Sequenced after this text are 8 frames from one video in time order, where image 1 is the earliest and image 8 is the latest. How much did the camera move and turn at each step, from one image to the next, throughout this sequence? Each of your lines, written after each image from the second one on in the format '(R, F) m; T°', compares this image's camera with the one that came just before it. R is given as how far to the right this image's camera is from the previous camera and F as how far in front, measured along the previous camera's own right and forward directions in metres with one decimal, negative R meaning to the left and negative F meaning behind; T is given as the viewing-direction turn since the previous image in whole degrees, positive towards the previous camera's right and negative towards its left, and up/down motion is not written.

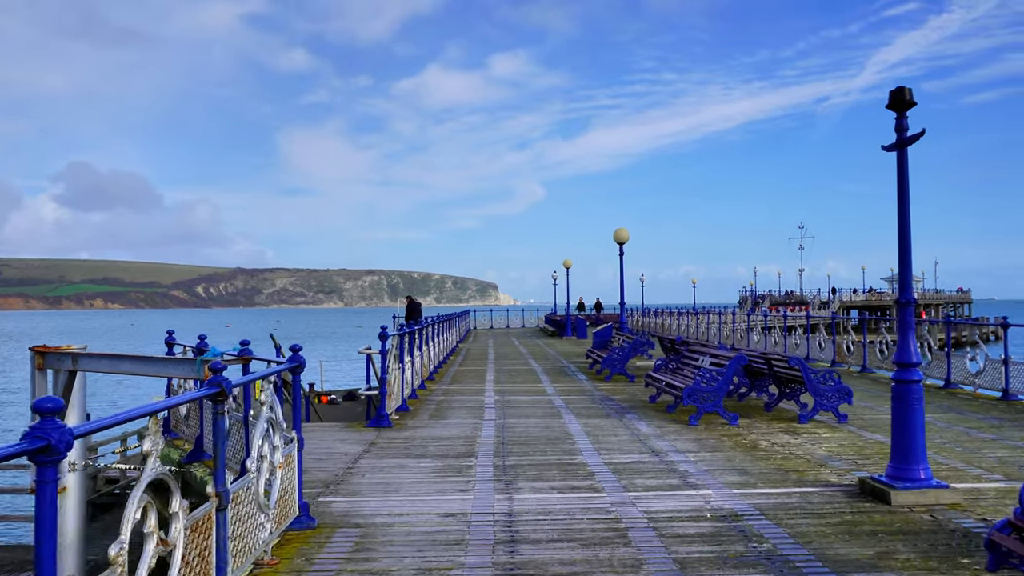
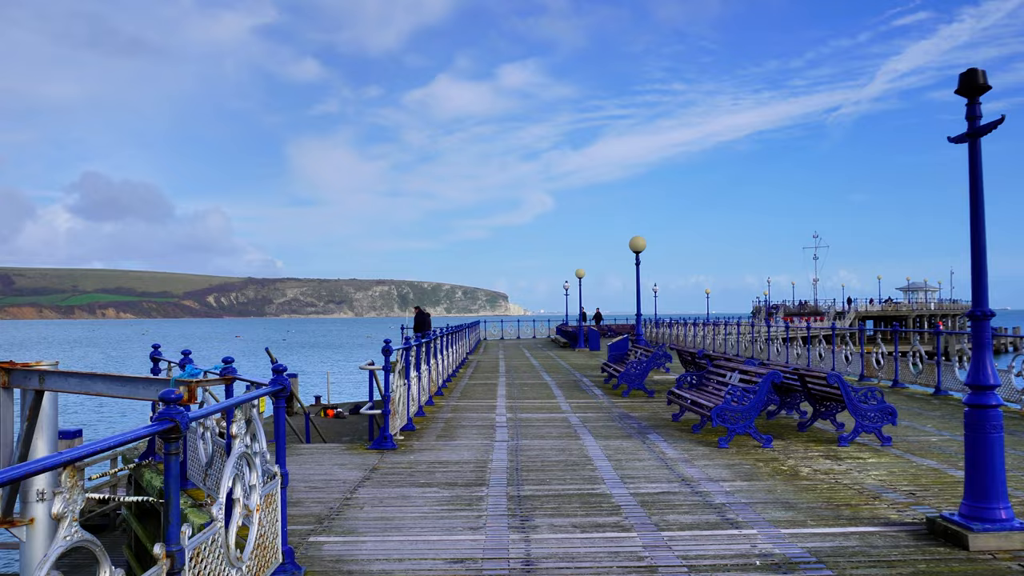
(0.0, +0.7) m; -1°
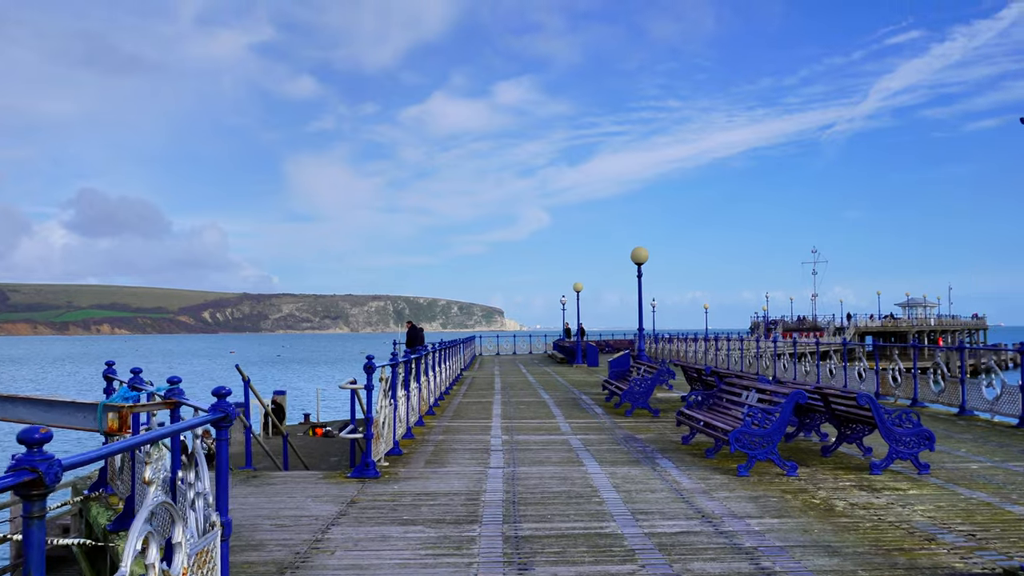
(0.0, +0.9) m; 0°
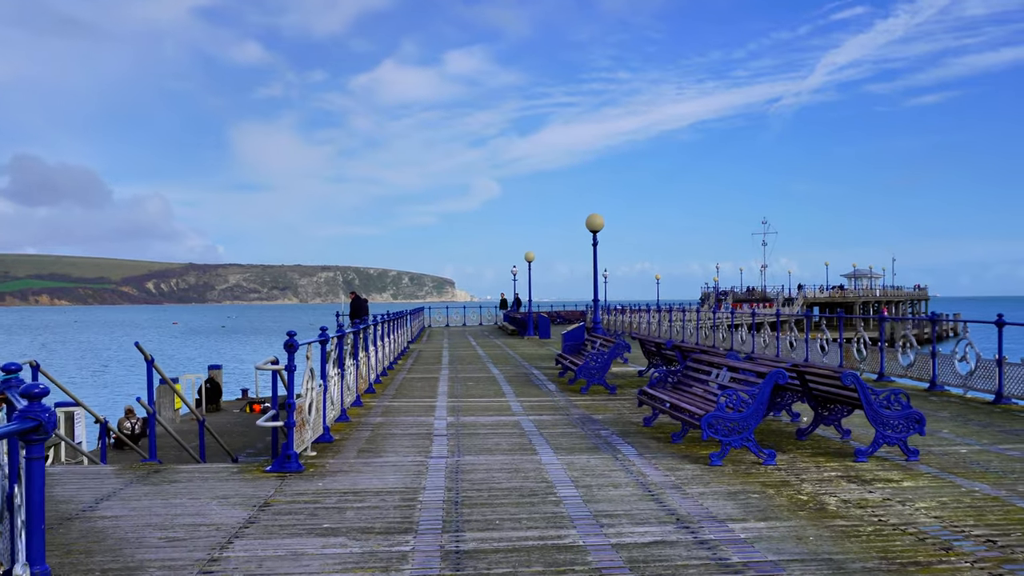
(+0.1, +1.1) m; +4°
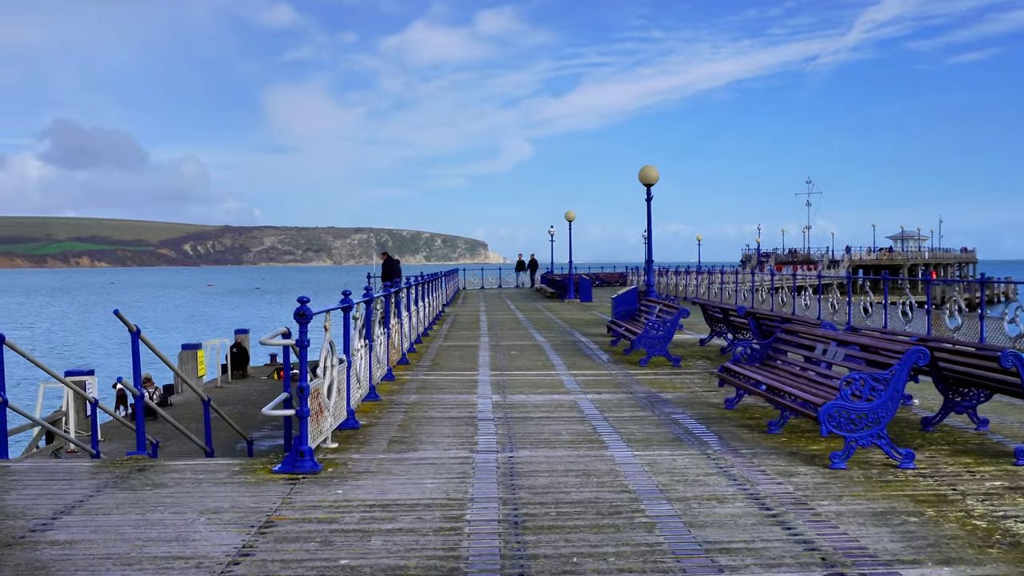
(-0.3, +1.5) m; -2°
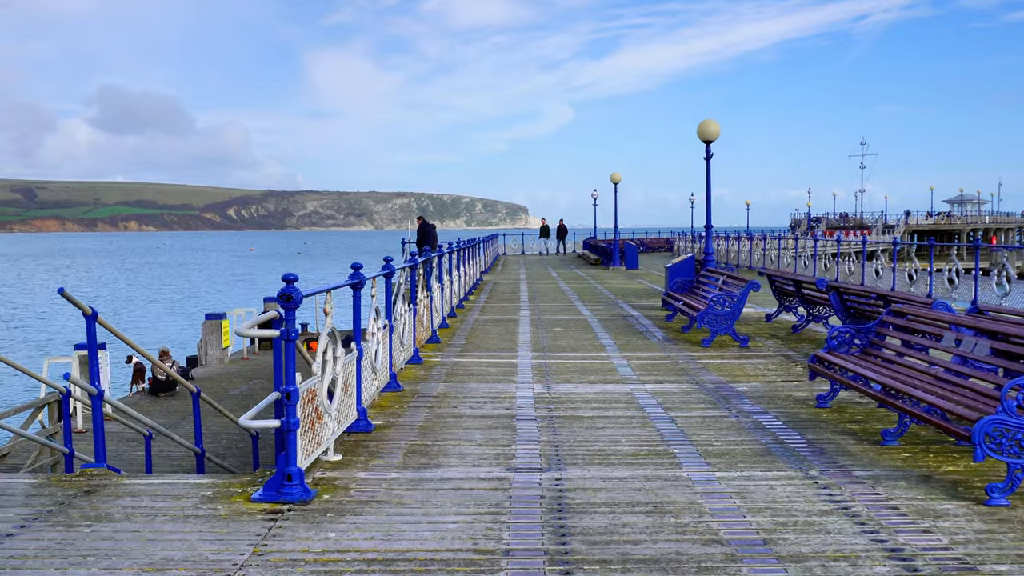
(-0.1, +1.4) m; -3°
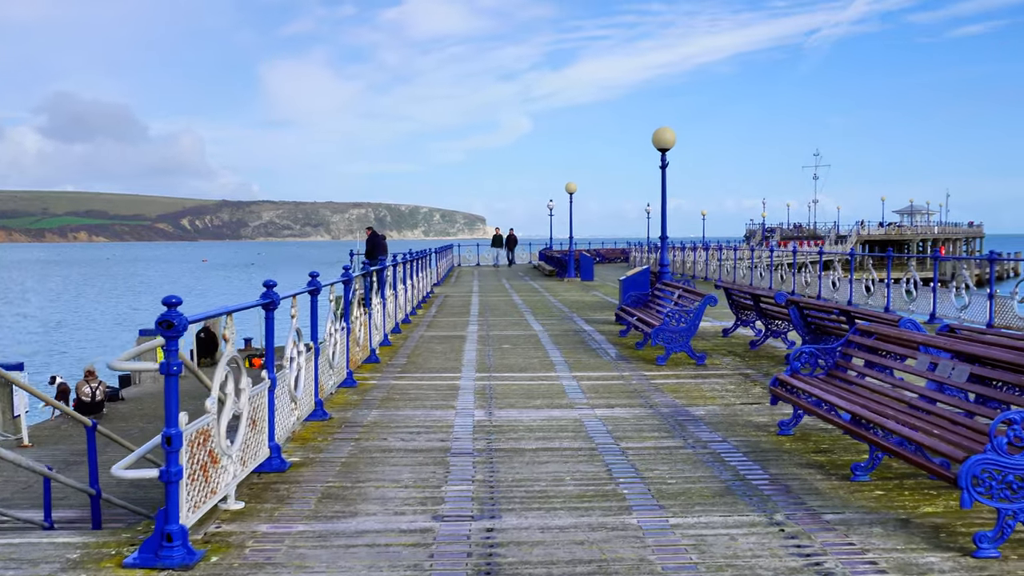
(+0.2, +0.6) m; +3°
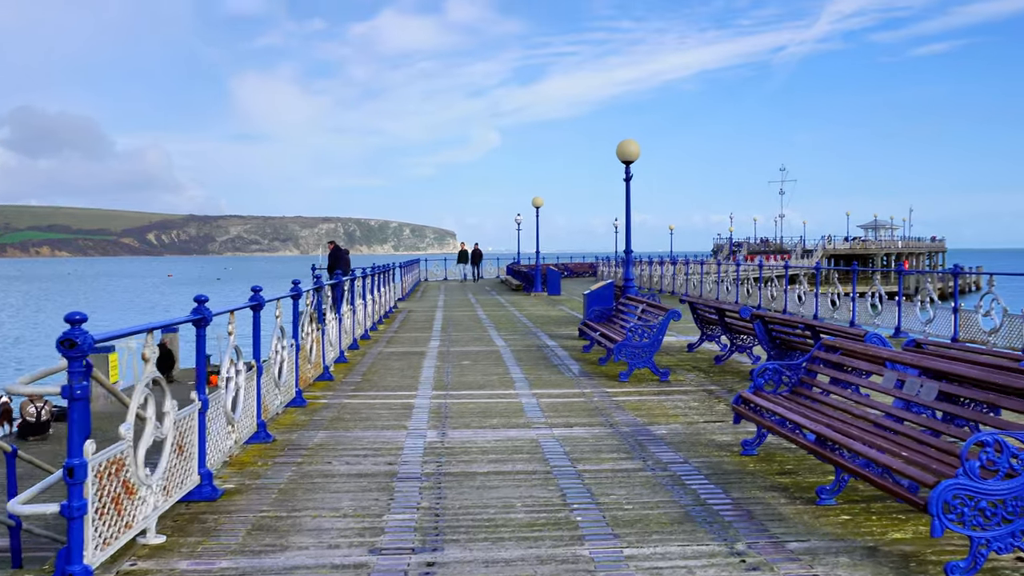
(+0.1, +0.3) m; +2°
